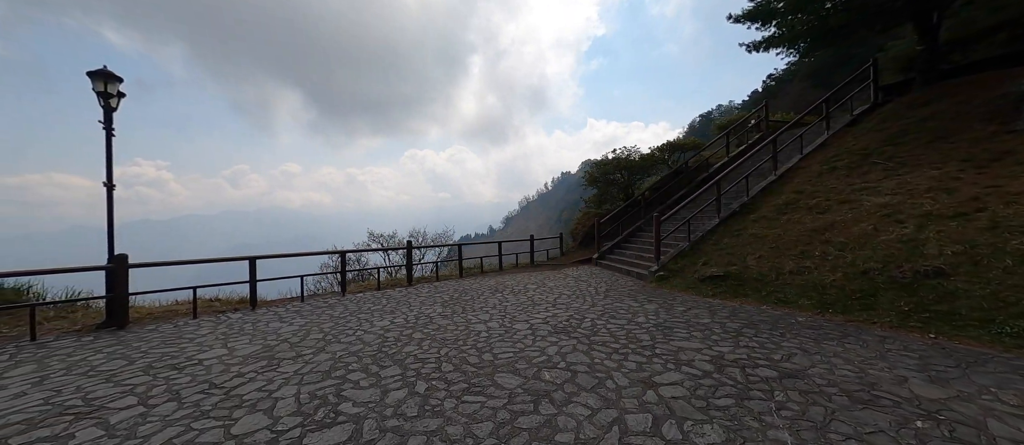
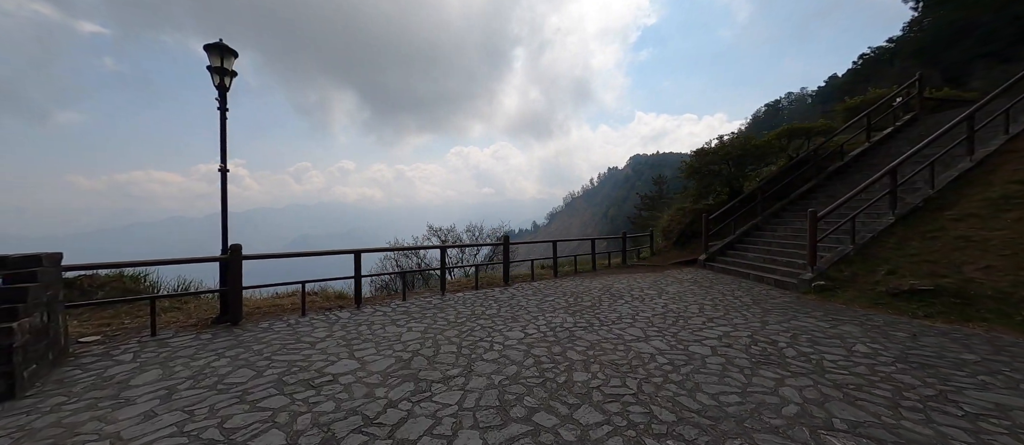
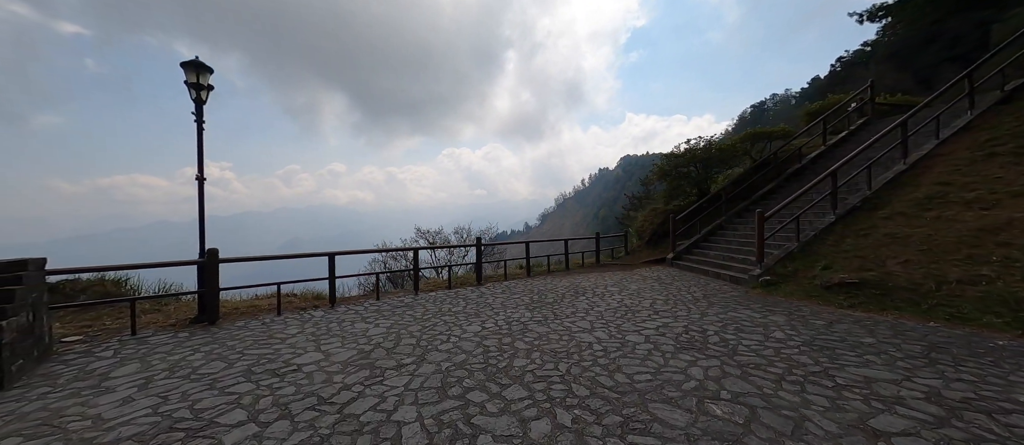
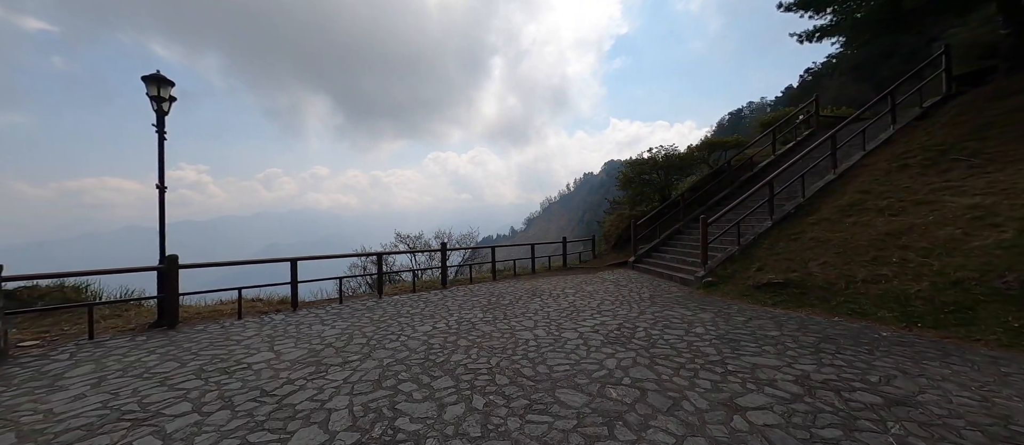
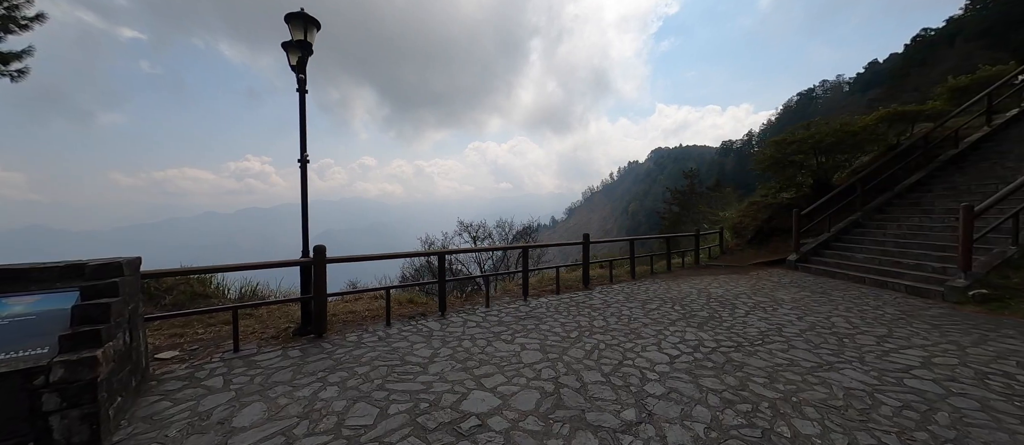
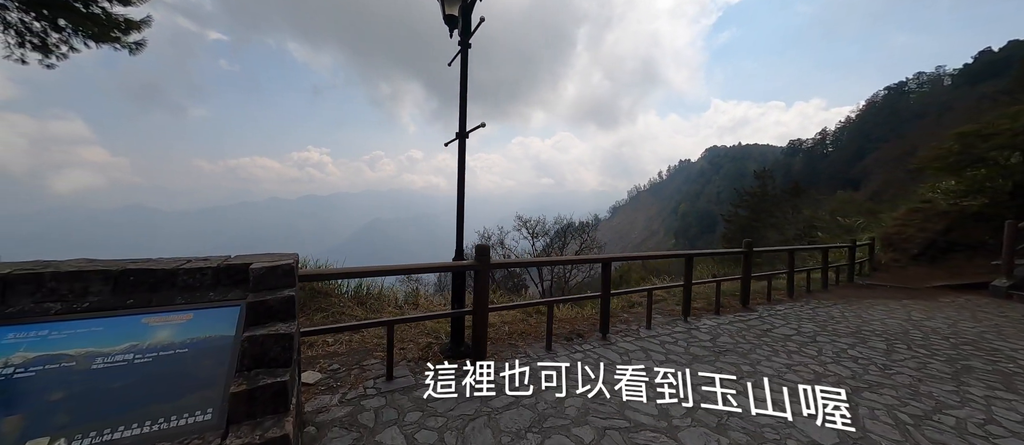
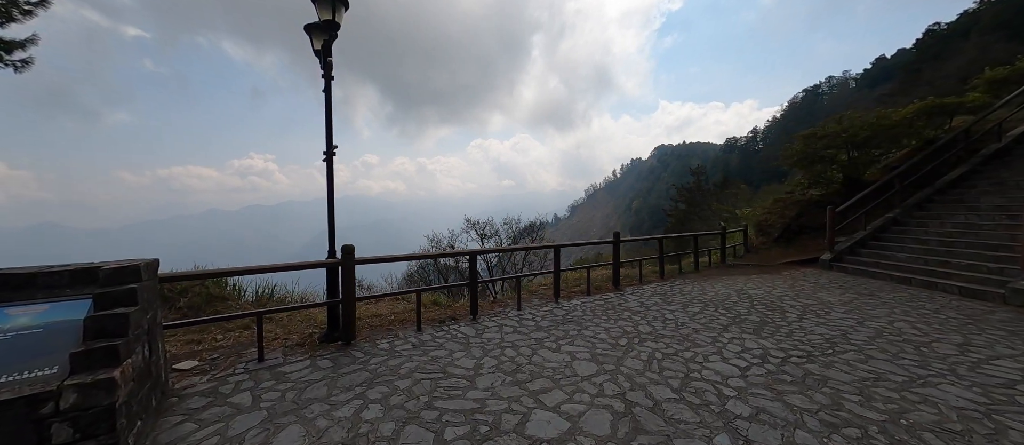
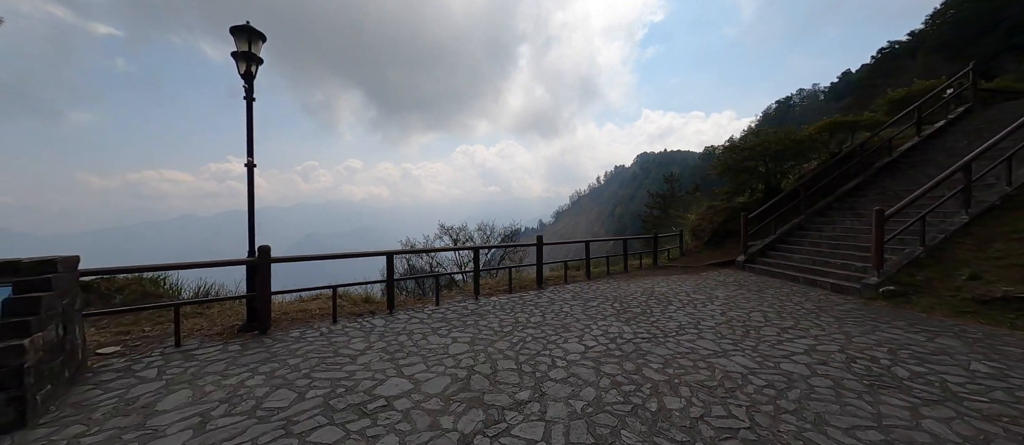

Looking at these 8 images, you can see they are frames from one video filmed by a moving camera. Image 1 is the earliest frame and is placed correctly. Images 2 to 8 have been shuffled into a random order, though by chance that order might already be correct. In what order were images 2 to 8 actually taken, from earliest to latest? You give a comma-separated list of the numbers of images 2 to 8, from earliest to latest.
4, 3, 2, 8, 5, 7, 6
